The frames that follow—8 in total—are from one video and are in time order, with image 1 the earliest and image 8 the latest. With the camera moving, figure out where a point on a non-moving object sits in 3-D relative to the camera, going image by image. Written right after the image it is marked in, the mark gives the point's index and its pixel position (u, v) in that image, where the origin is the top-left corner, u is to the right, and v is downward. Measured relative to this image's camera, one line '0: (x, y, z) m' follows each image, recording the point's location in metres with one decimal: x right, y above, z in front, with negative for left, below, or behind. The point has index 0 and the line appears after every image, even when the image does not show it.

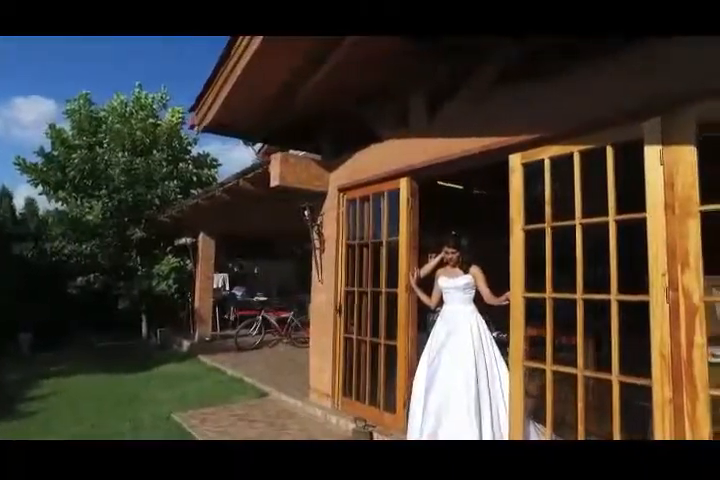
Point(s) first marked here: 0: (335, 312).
0: (-0.3, -0.7, +4.5) m
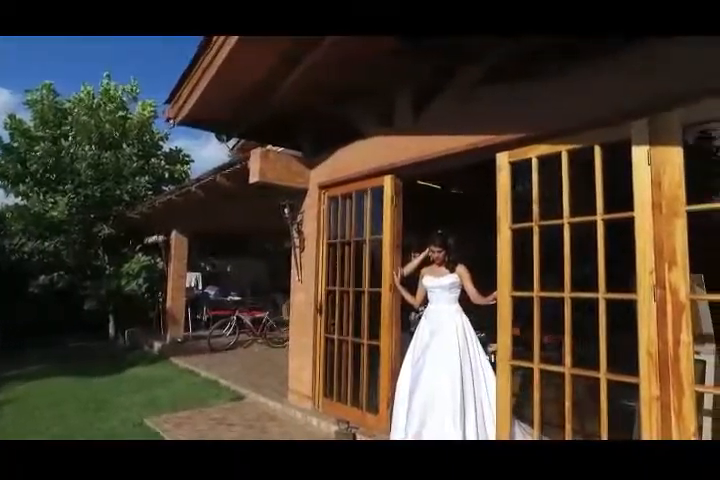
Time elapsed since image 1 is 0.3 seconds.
0: (-0.4, -0.7, +4.4) m
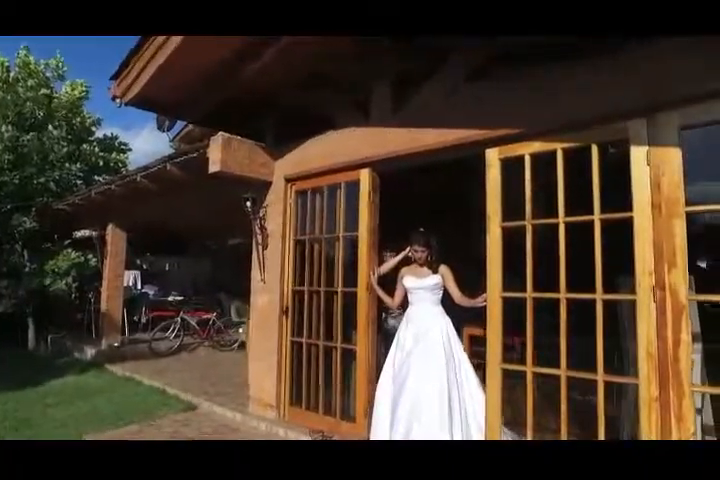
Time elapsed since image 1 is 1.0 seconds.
0: (-0.7, -0.7, +4.1) m
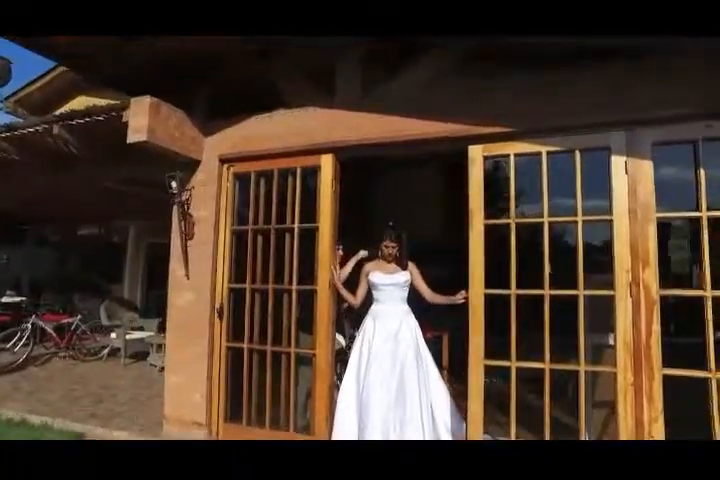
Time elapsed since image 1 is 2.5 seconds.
0: (-1.2, -0.6, +3.5) m
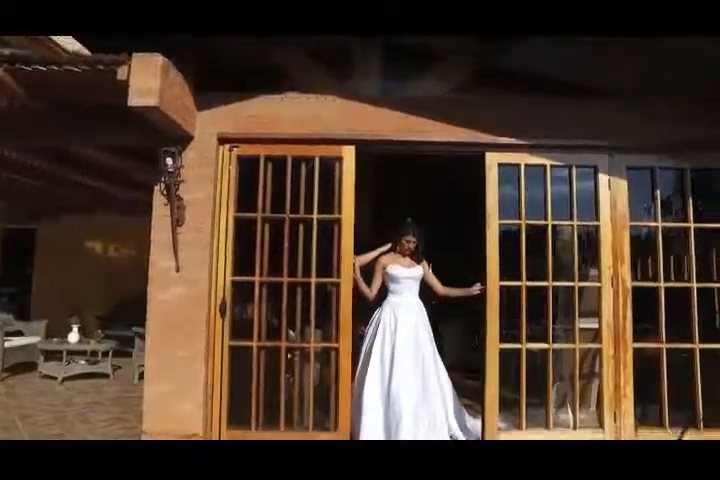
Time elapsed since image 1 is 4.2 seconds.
0: (-1.1, -0.5, +3.2) m
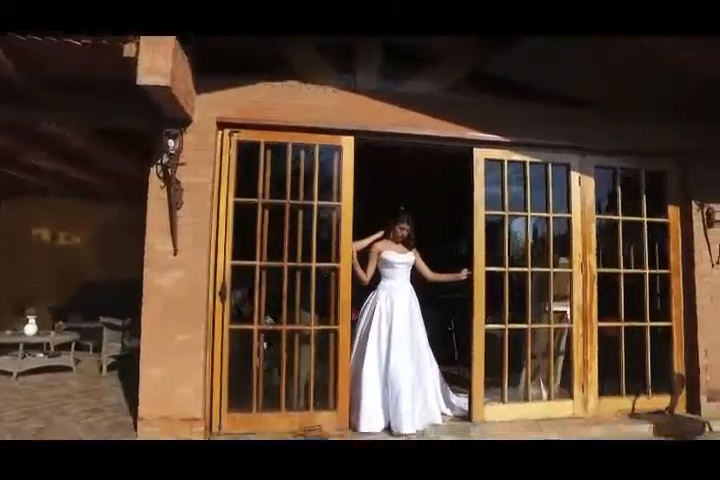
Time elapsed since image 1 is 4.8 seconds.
0: (-1.1, -0.4, +3.2) m
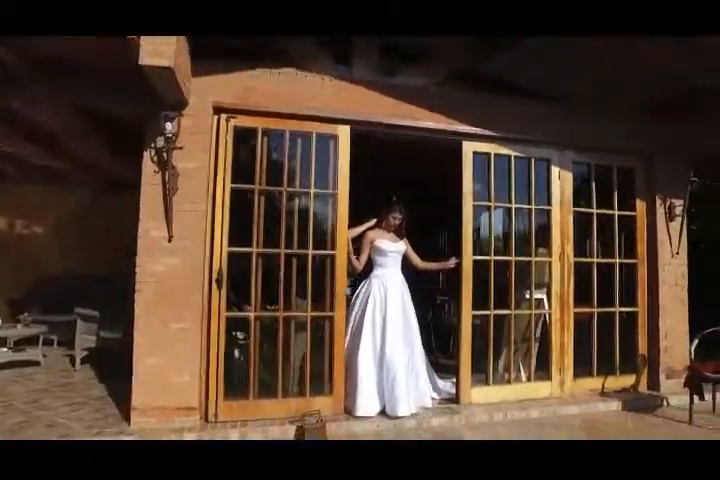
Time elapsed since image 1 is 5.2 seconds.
0: (-1.1, -0.3, +3.1) m
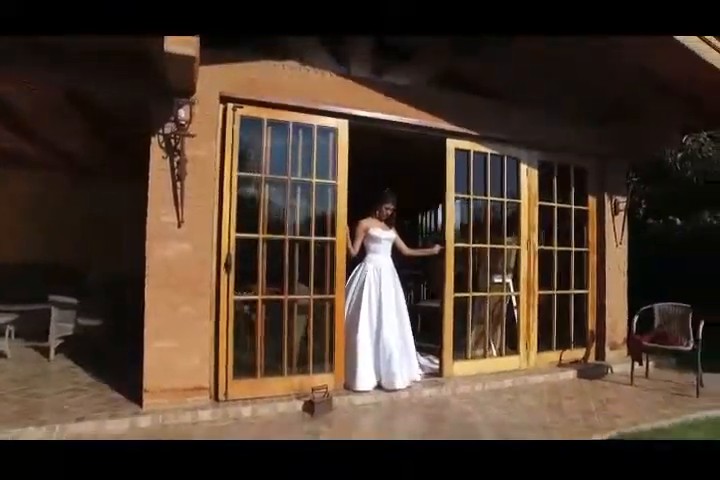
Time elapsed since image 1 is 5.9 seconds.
0: (-1.1, -0.2, +3.2) m
